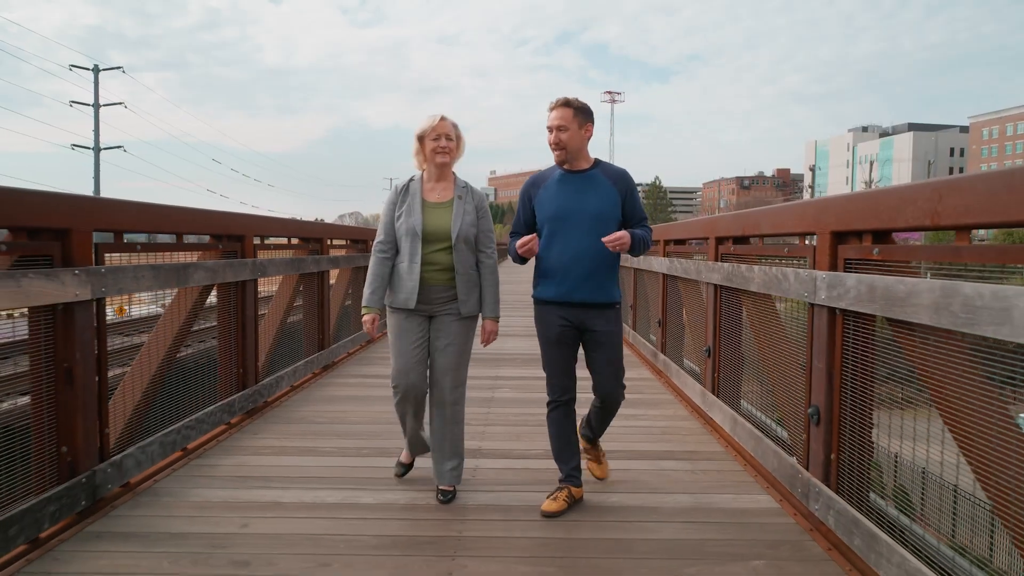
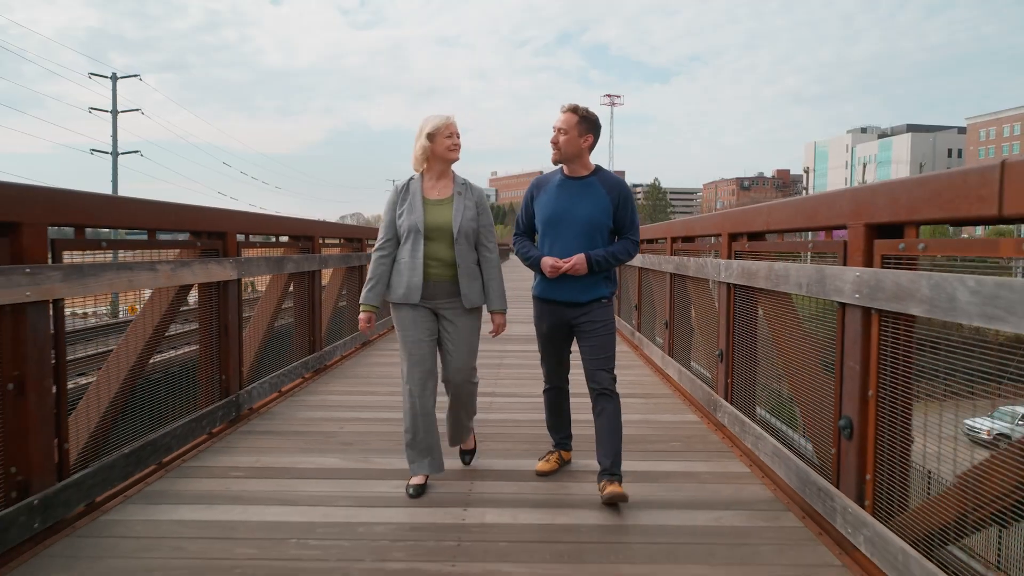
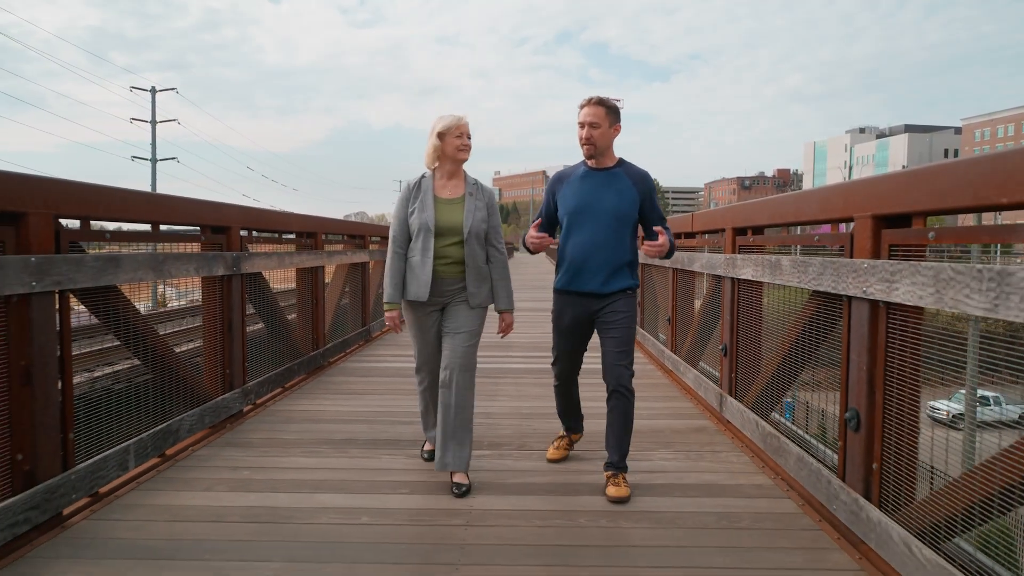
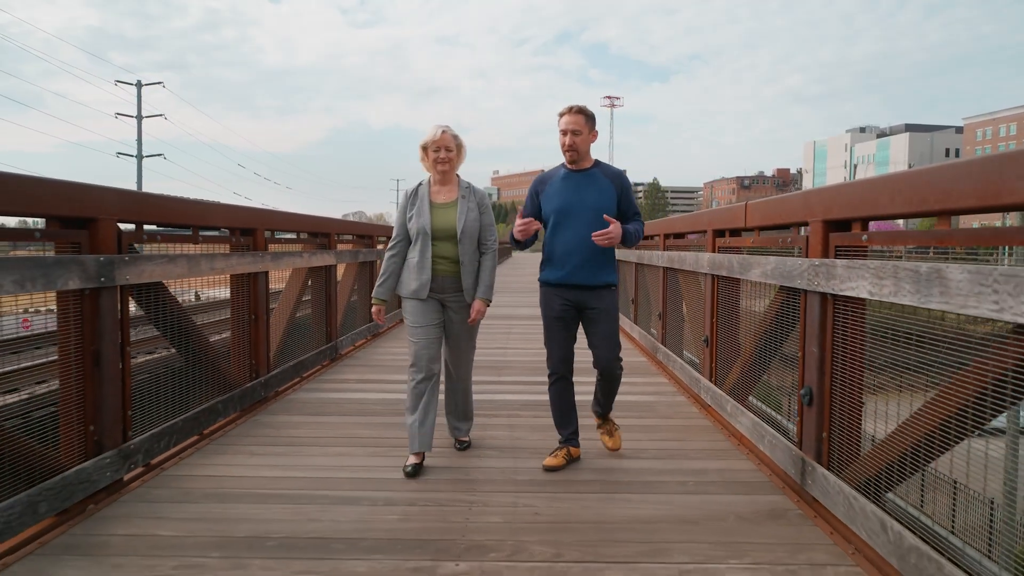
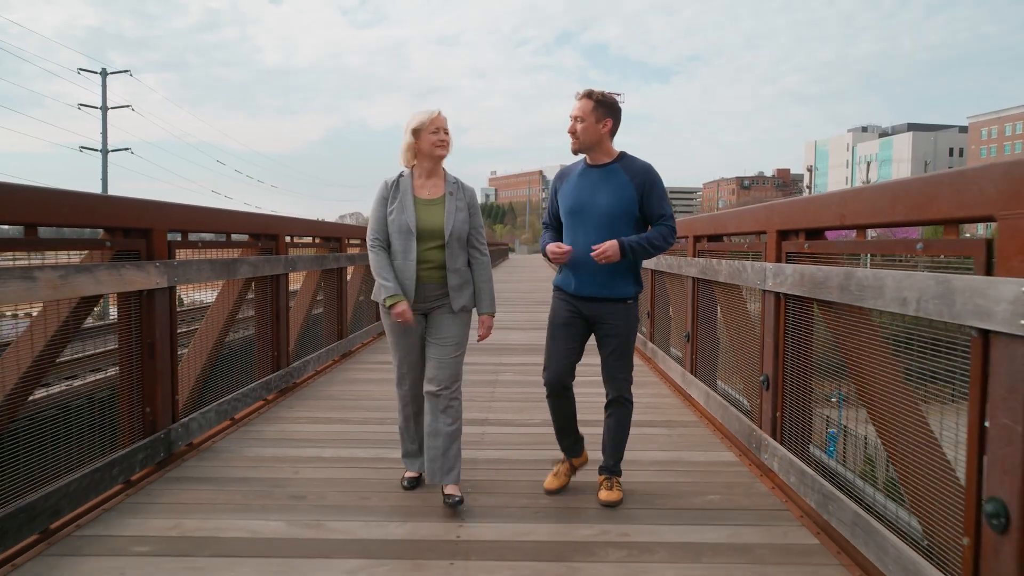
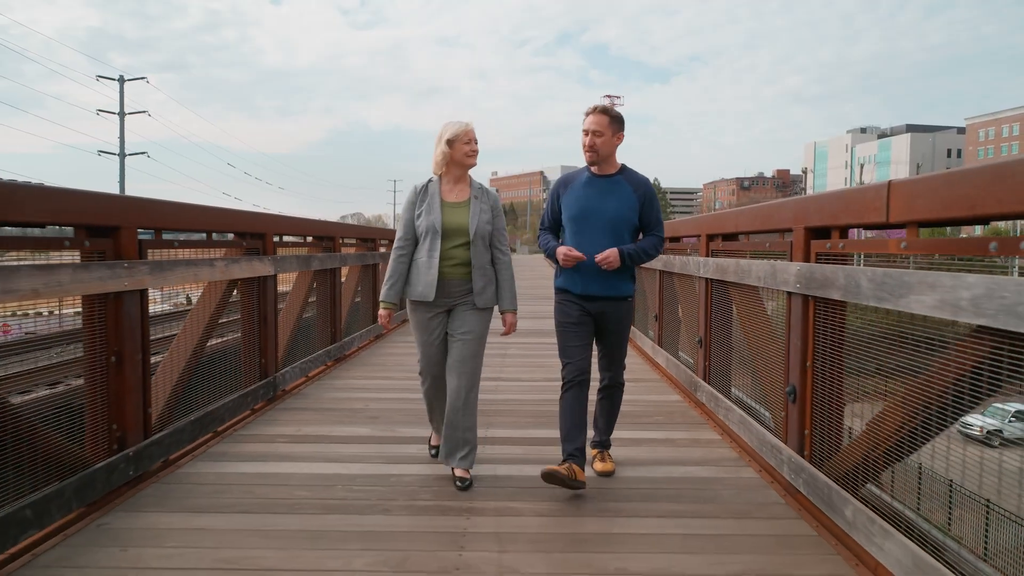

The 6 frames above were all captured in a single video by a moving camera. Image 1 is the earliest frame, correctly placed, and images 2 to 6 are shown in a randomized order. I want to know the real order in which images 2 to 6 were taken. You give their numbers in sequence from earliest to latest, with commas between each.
5, 2, 6, 4, 3
